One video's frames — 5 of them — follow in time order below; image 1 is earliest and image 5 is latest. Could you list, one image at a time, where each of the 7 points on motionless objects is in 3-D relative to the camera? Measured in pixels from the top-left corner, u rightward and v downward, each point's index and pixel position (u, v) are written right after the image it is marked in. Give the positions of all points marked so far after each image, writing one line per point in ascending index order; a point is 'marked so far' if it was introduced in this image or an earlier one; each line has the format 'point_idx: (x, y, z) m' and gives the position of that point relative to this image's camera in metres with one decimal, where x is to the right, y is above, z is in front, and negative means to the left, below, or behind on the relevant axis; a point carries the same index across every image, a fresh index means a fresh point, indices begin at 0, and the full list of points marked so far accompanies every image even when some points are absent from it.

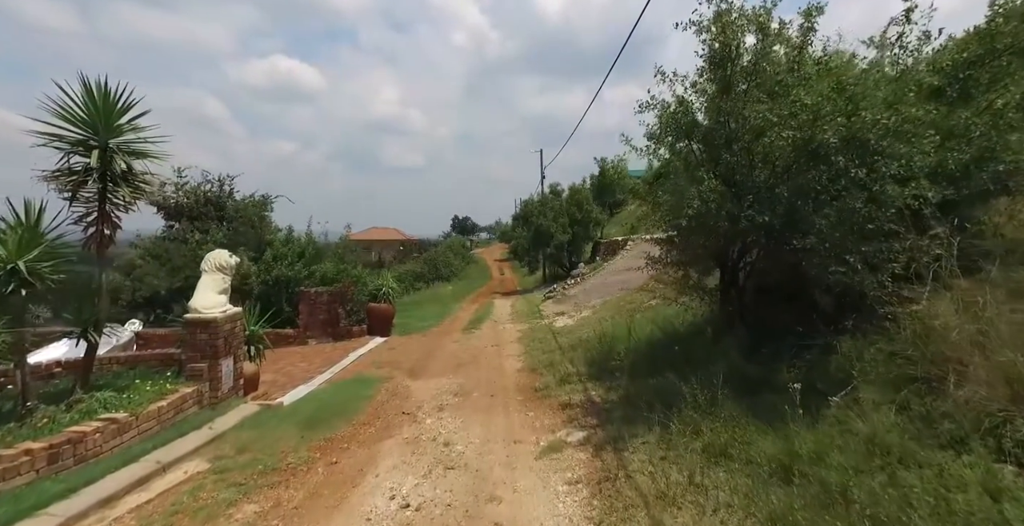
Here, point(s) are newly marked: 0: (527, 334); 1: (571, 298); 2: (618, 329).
0: (+0.4, -1.8, +12.7) m
1: (+2.1, -1.3, +18.2) m
2: (+2.0, -1.3, +9.8) m
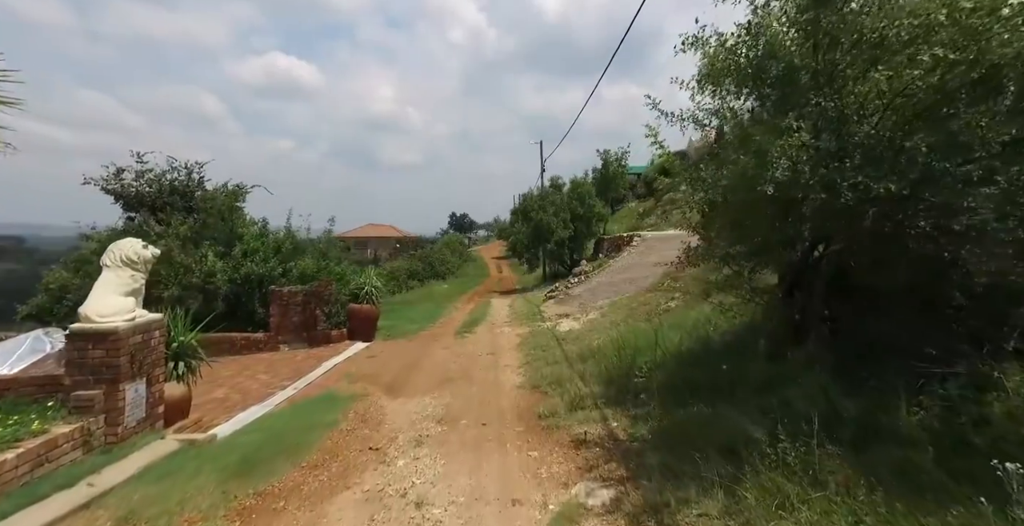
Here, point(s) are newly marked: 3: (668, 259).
0: (+0.4, -1.7, +11.2) m
1: (+2.1, -1.2, +16.7) m
2: (+2.0, -1.2, +8.3) m
3: (+5.5, +0.1, +18.0) m
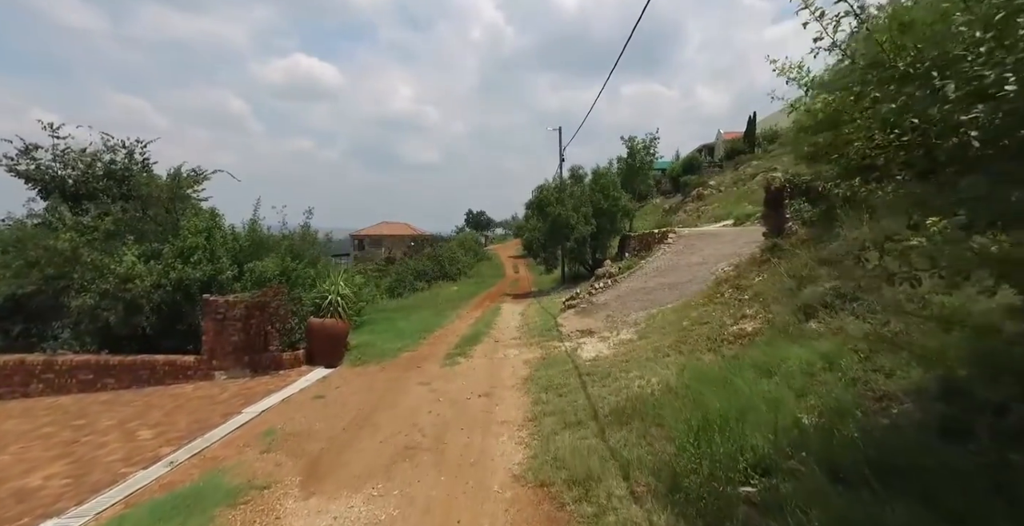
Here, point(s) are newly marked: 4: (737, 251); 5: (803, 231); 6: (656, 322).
0: (+0.5, -1.8, +8.2) m
1: (+2.3, -1.2, +13.5) m
2: (+2.0, -1.3, +5.1) m
3: (+5.8, +0.1, +14.7) m
4: (+6.5, +0.3, +14.6) m
5: (+5.7, +0.6, +10.0) m
6: (+2.8, -1.1, +9.9) m
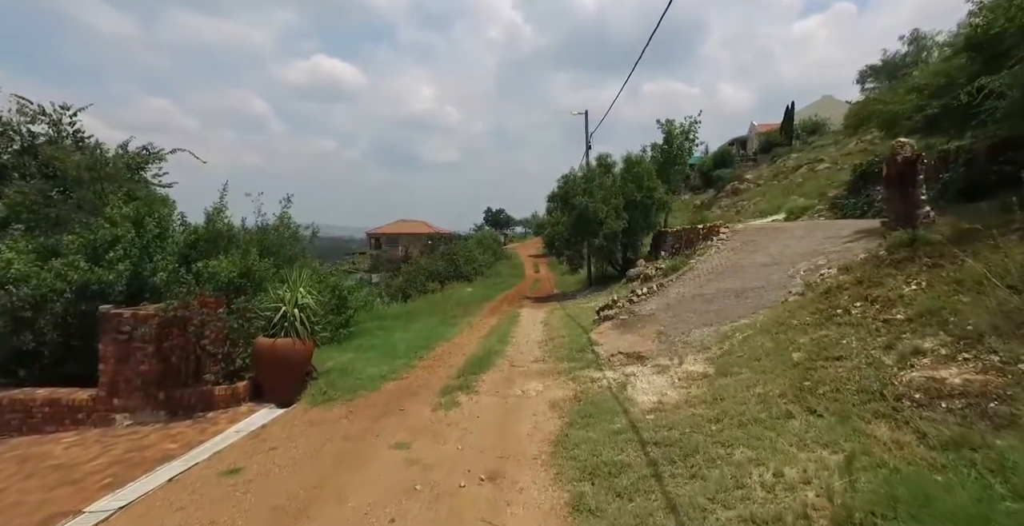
0: (+0.7, -1.8, +5.3) m
1: (+2.8, -1.2, +10.5) m
2: (+2.1, -1.3, +2.2) m
3: (+6.3, +0.1, +11.6) m
4: (+7.0, +0.3, +11.5) m
5: (+6.0, +0.6, +6.9) m
6: (+3.1, -1.2, +6.9) m
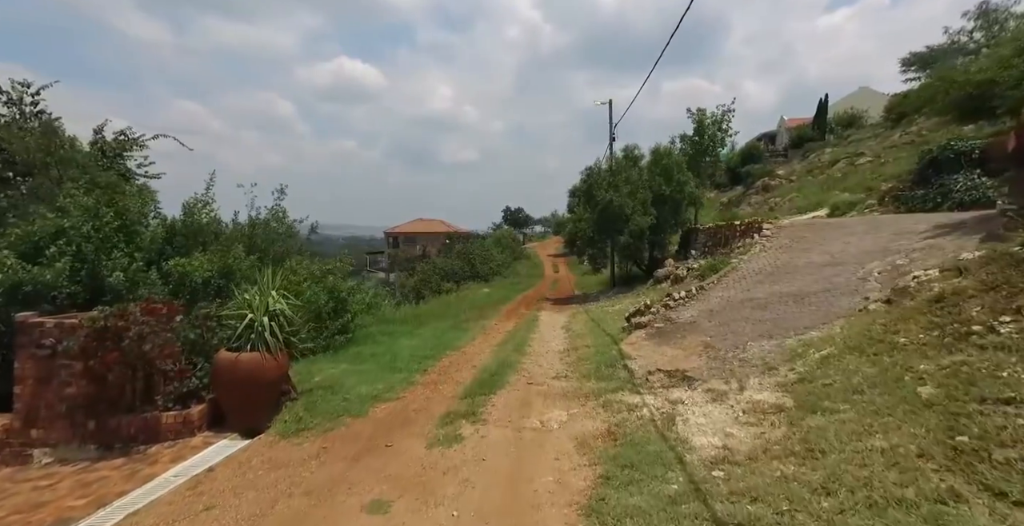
0: (+0.8, -1.8, +3.7) m
1: (+3.1, -1.2, +9.0) m
2: (+2.1, -1.3, +0.6) m
3: (+6.7, +0.1, +9.9) m
4: (+7.3, +0.3, +9.7) m
5: (+6.2, +0.6, +5.2) m
6: (+3.3, -1.1, +5.3) m
